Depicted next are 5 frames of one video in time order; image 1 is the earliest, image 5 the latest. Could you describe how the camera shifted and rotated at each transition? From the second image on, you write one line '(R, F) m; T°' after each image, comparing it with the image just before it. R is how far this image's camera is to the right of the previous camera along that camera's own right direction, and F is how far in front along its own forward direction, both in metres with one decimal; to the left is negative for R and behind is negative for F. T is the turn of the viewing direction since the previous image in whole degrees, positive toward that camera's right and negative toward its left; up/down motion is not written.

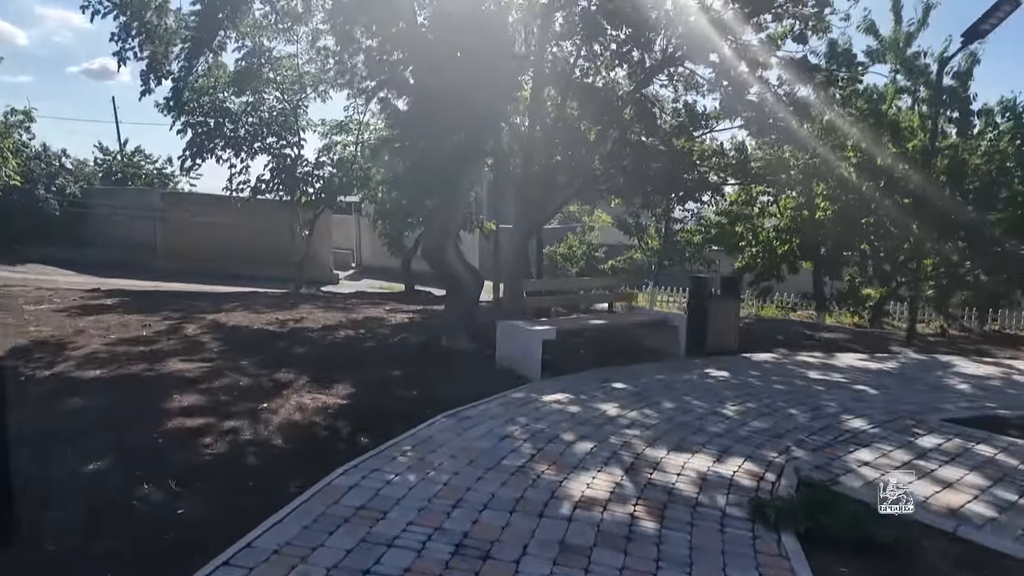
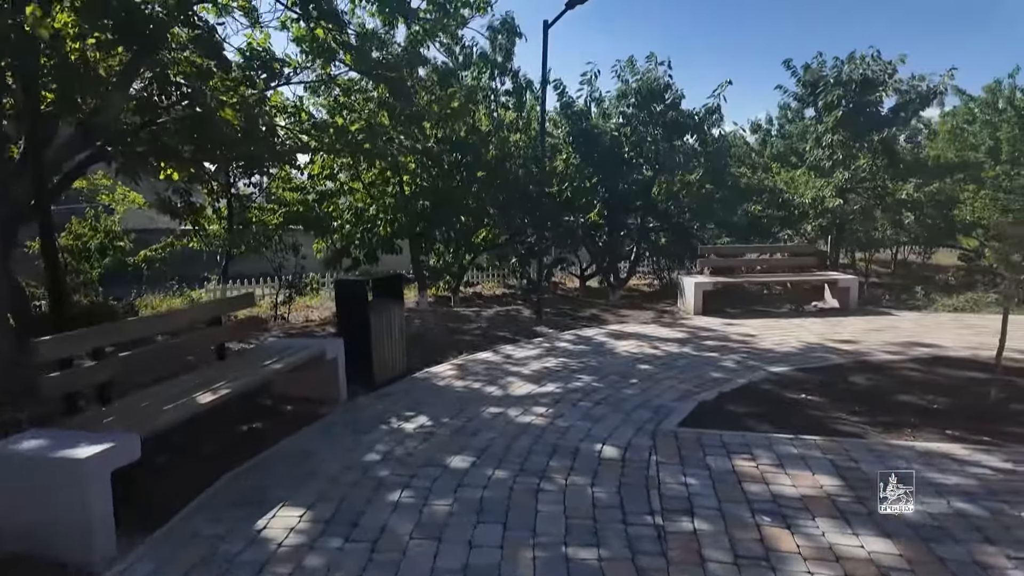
(0.0, +3.0) m; +42°
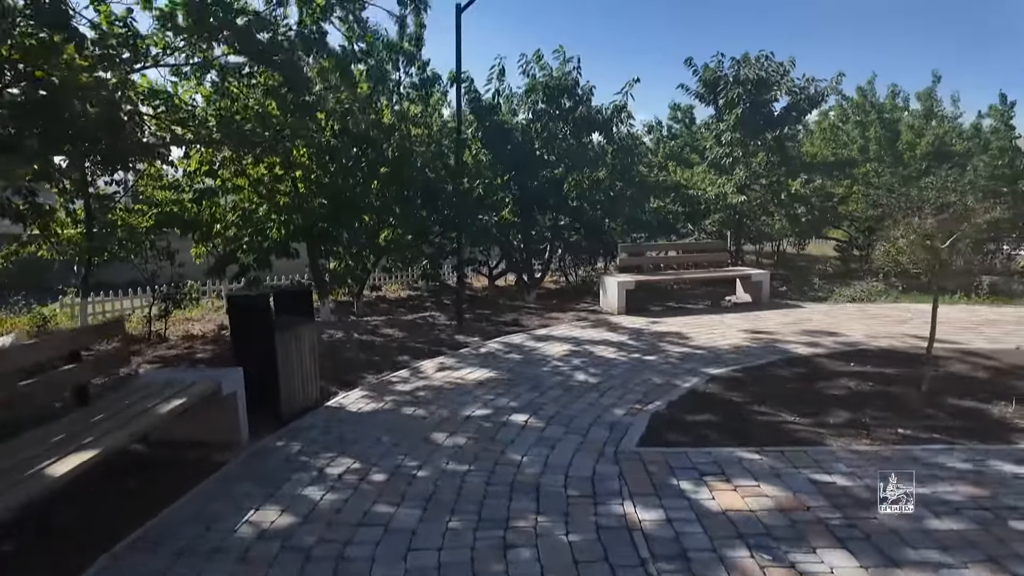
(-0.3, +0.6) m; +10°
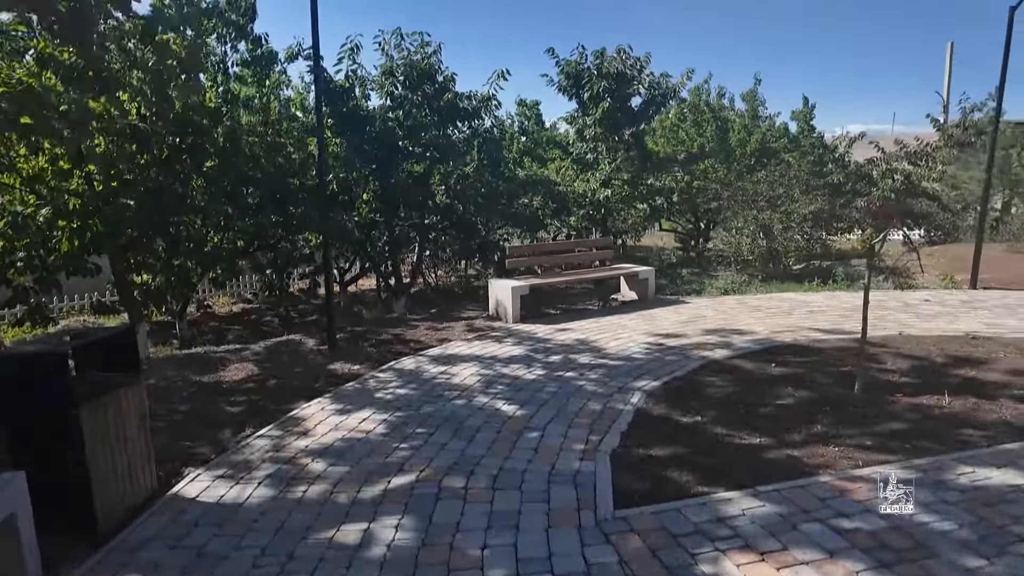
(-0.5, +1.2) m; +15°
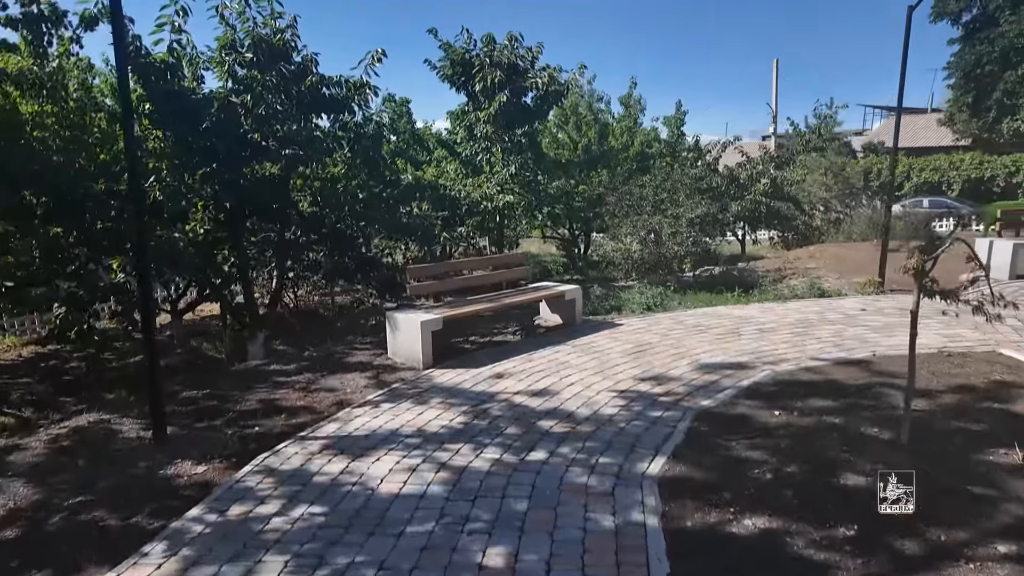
(-0.5, +1.9) m; +13°
